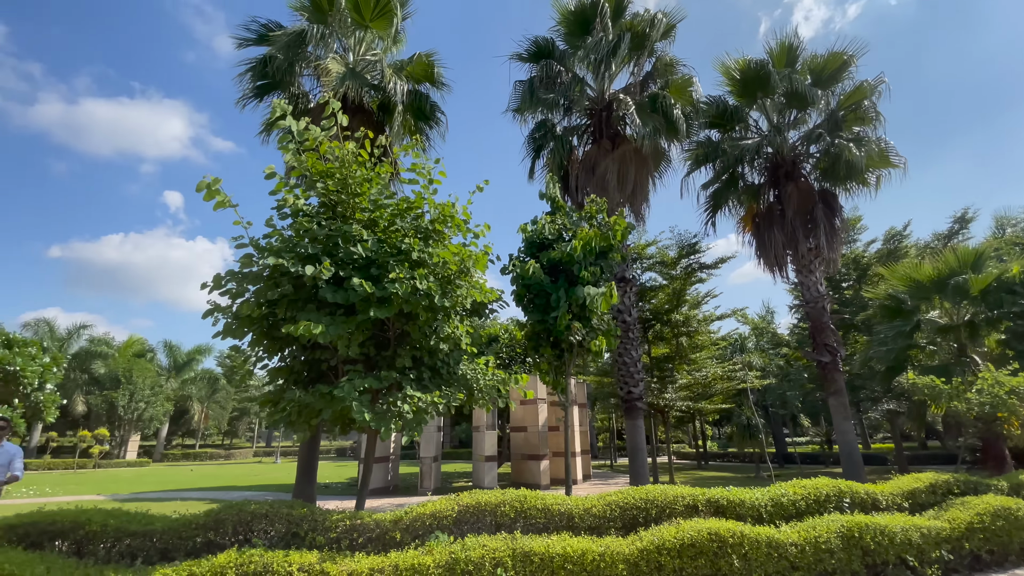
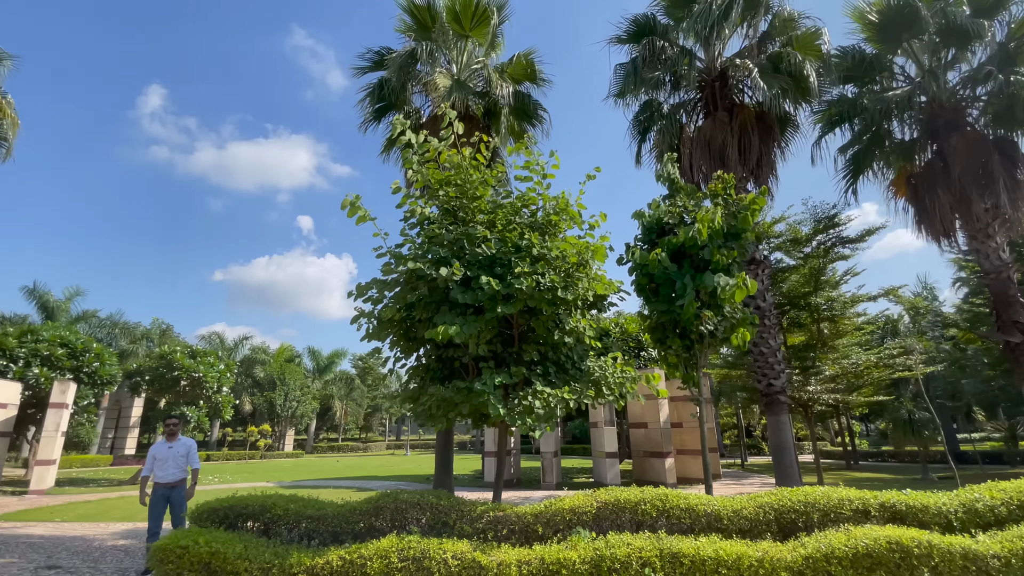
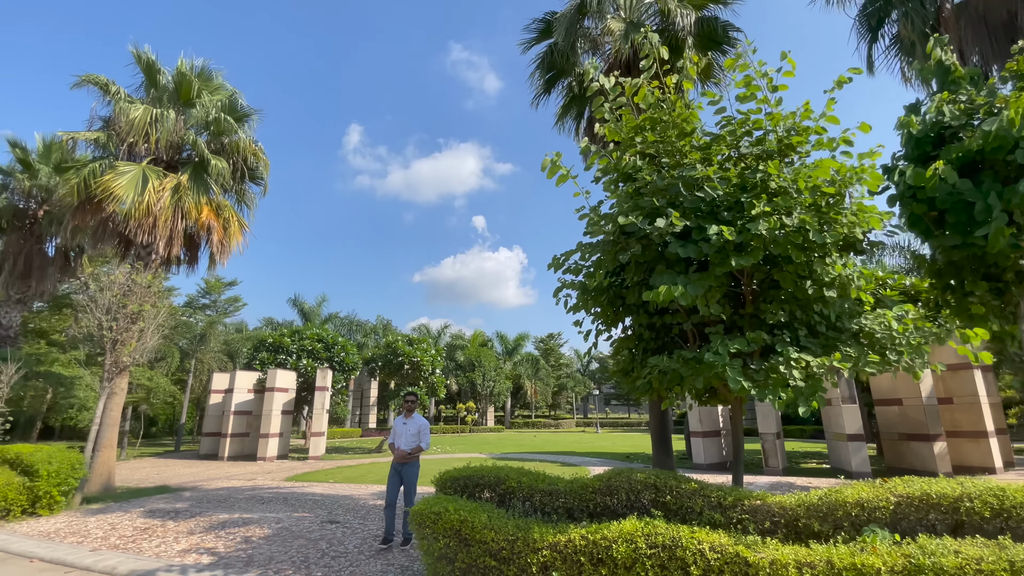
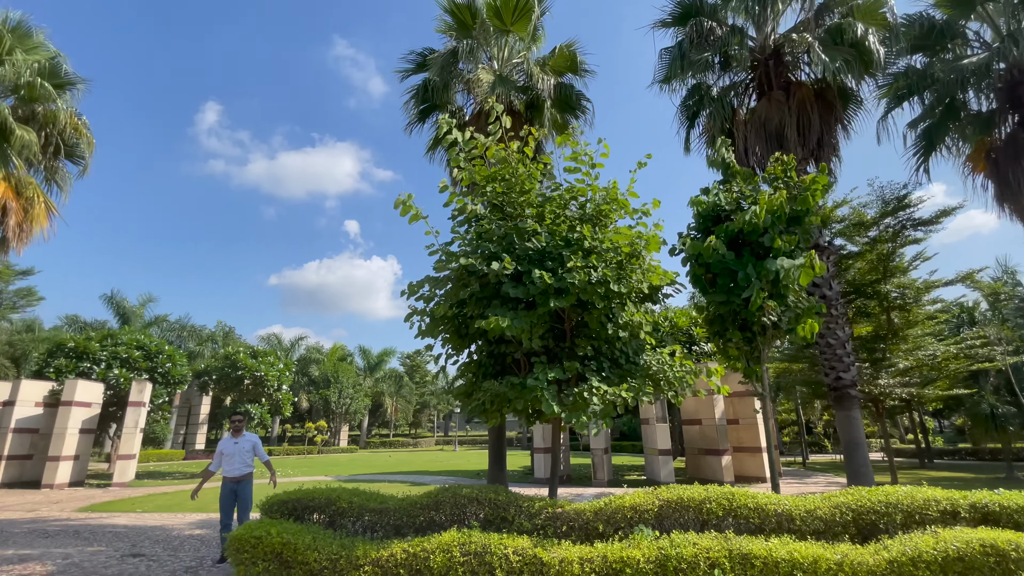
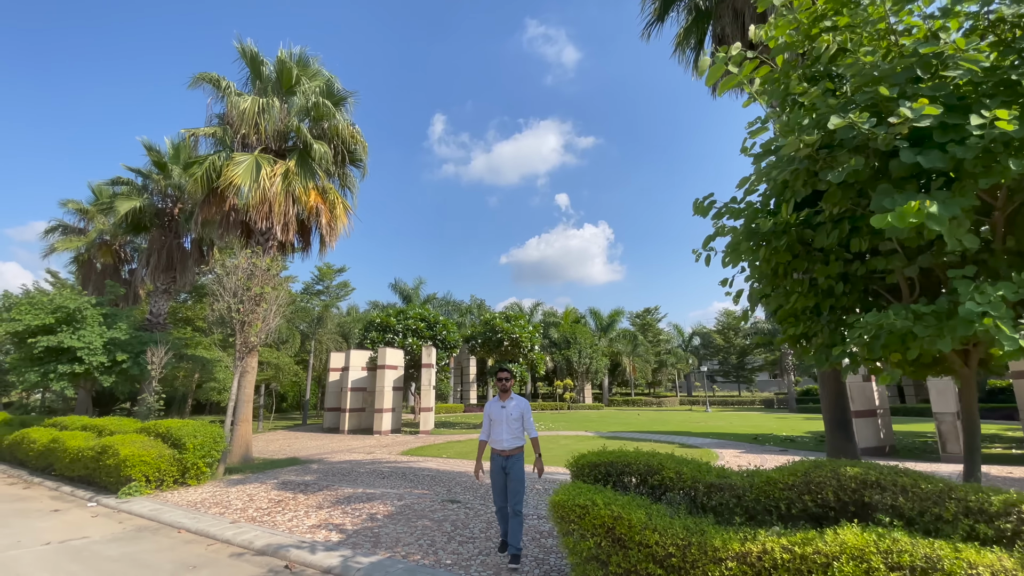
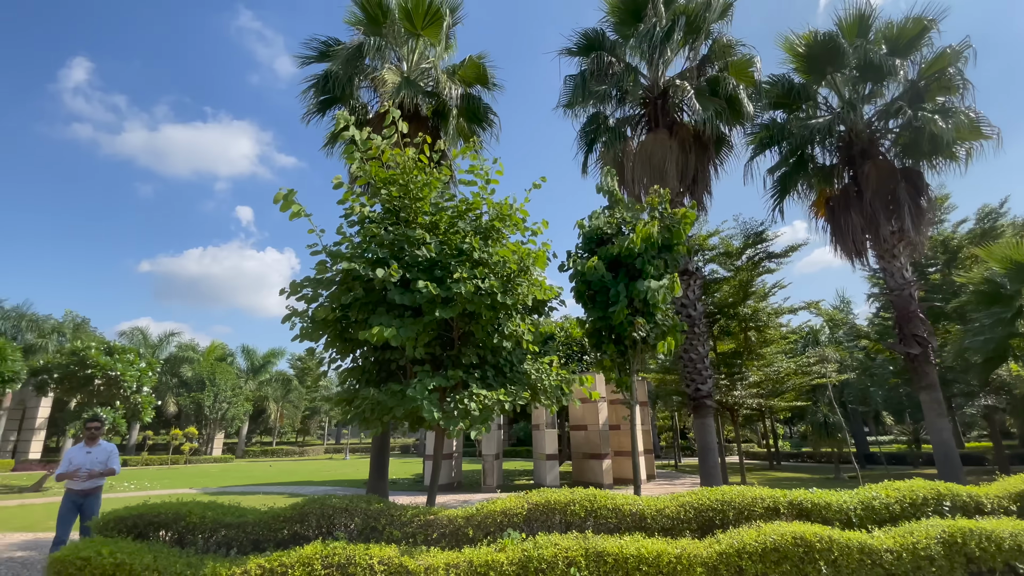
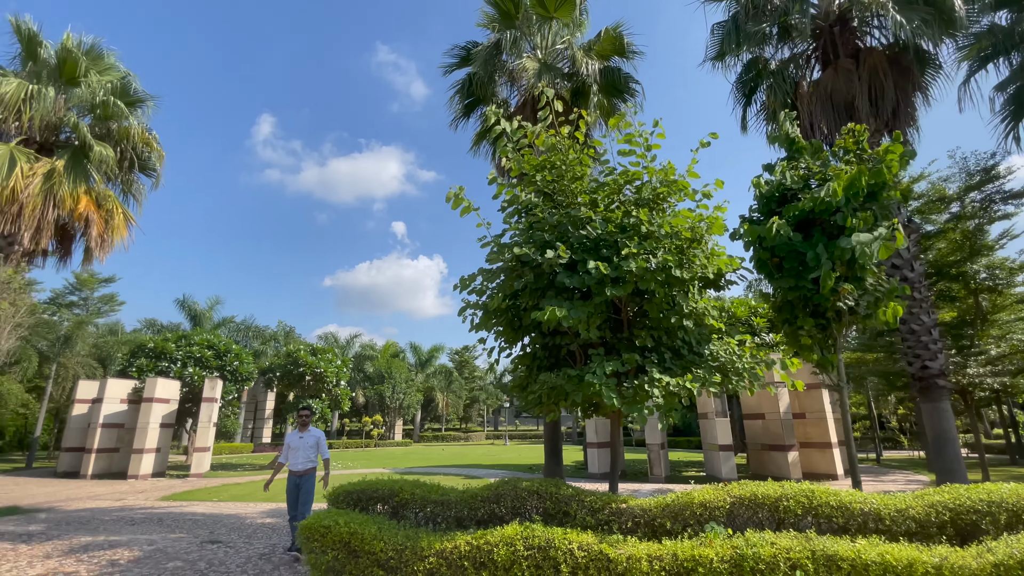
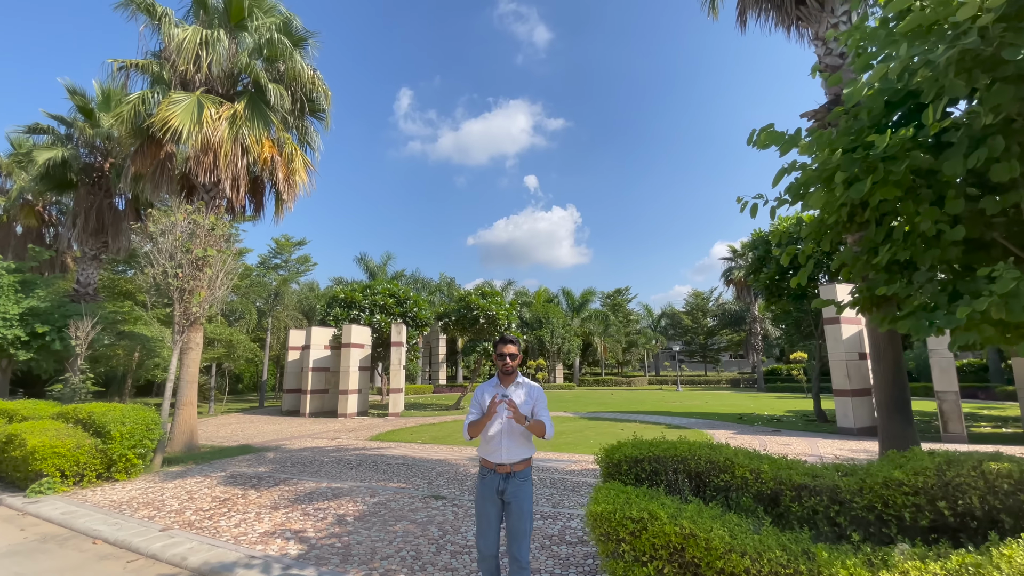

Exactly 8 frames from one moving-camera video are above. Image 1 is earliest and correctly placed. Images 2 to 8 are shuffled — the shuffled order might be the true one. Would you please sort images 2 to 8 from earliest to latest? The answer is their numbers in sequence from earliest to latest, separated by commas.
6, 2, 4, 7, 3, 5, 8
